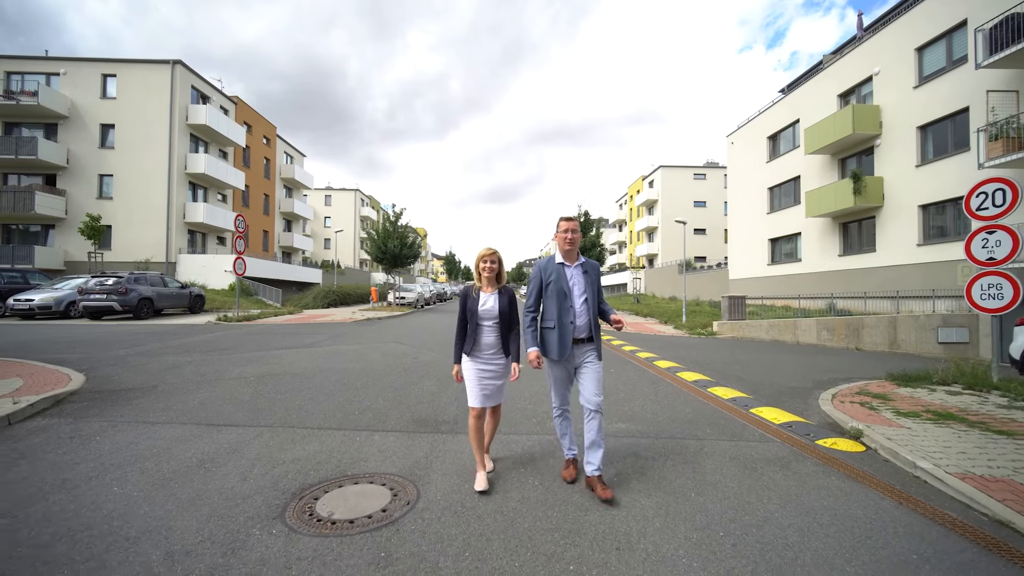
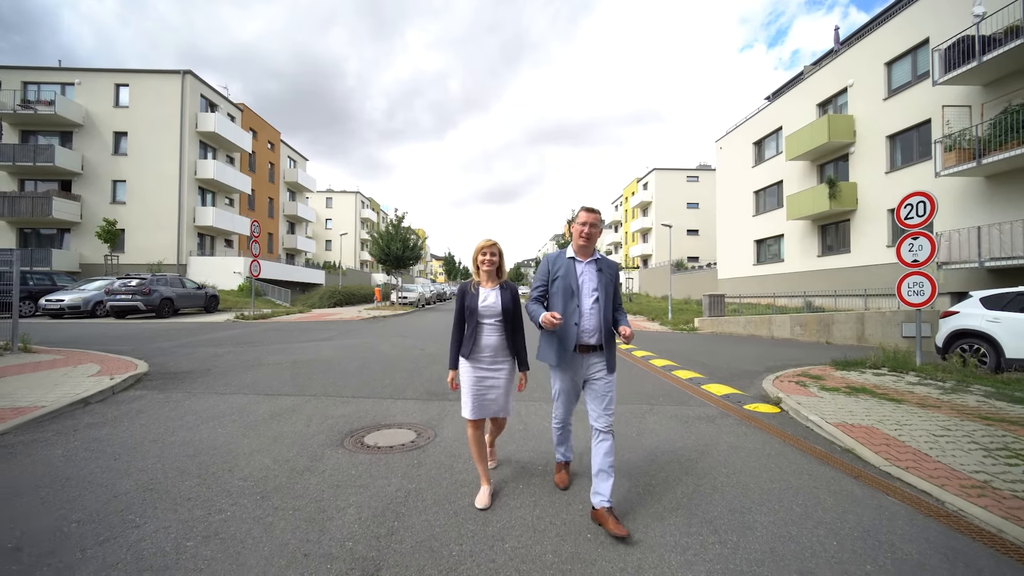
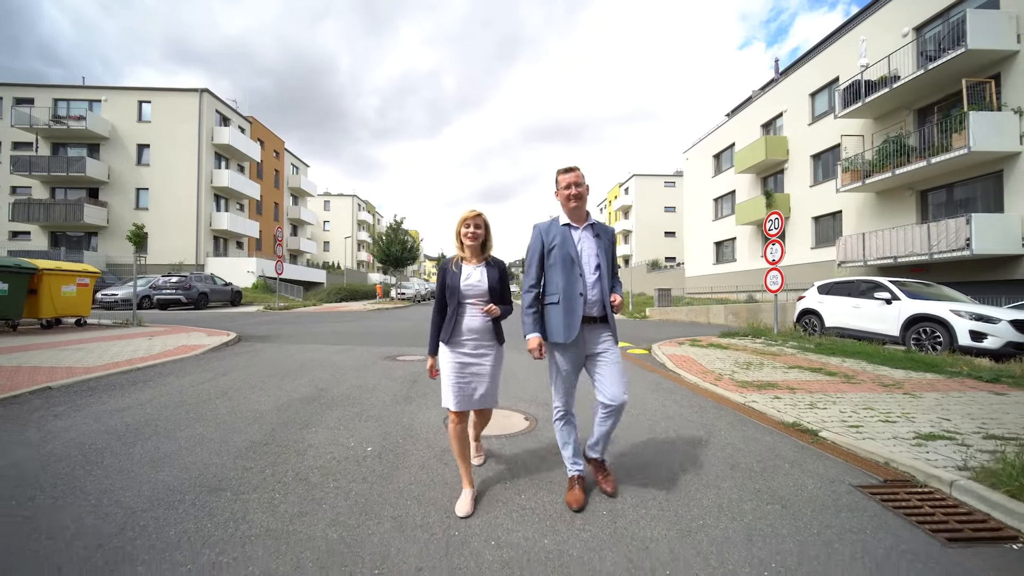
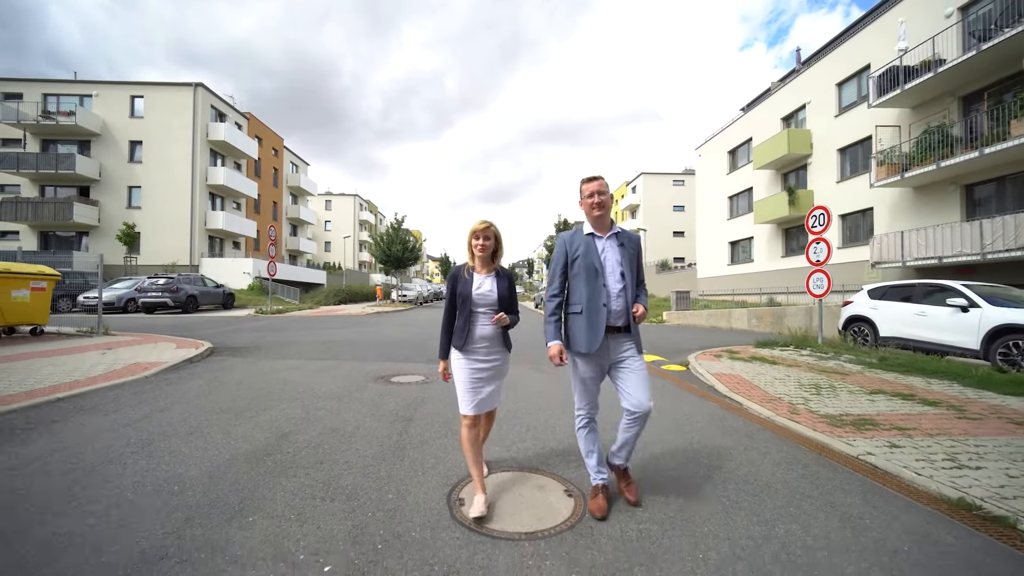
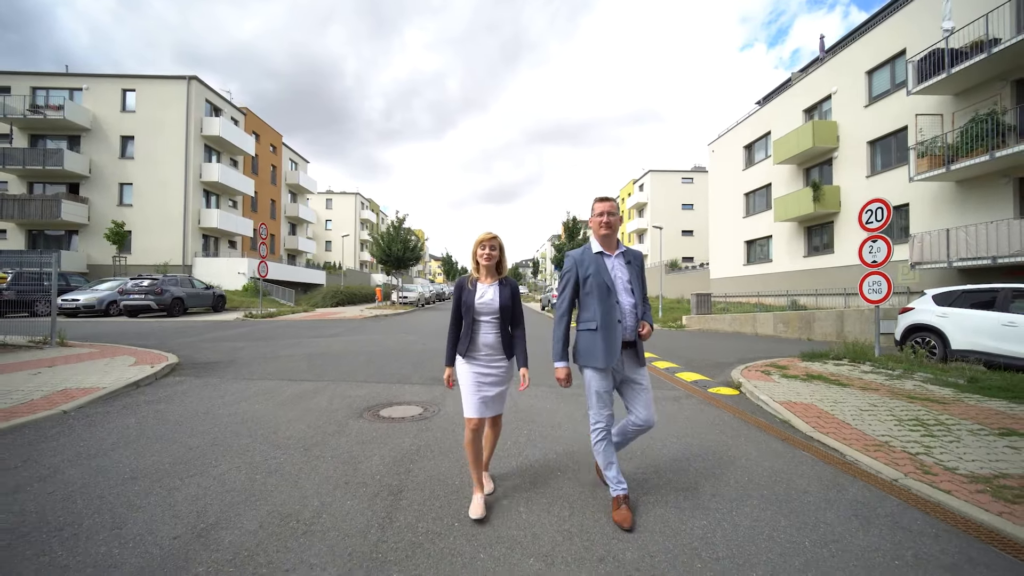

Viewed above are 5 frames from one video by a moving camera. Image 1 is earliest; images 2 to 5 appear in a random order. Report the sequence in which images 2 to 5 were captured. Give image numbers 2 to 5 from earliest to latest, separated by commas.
2, 5, 4, 3
